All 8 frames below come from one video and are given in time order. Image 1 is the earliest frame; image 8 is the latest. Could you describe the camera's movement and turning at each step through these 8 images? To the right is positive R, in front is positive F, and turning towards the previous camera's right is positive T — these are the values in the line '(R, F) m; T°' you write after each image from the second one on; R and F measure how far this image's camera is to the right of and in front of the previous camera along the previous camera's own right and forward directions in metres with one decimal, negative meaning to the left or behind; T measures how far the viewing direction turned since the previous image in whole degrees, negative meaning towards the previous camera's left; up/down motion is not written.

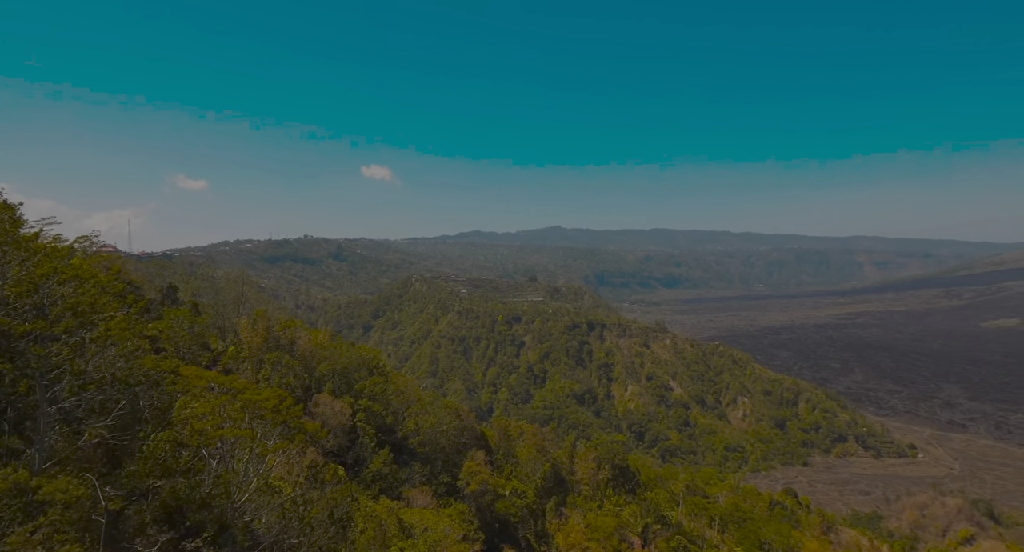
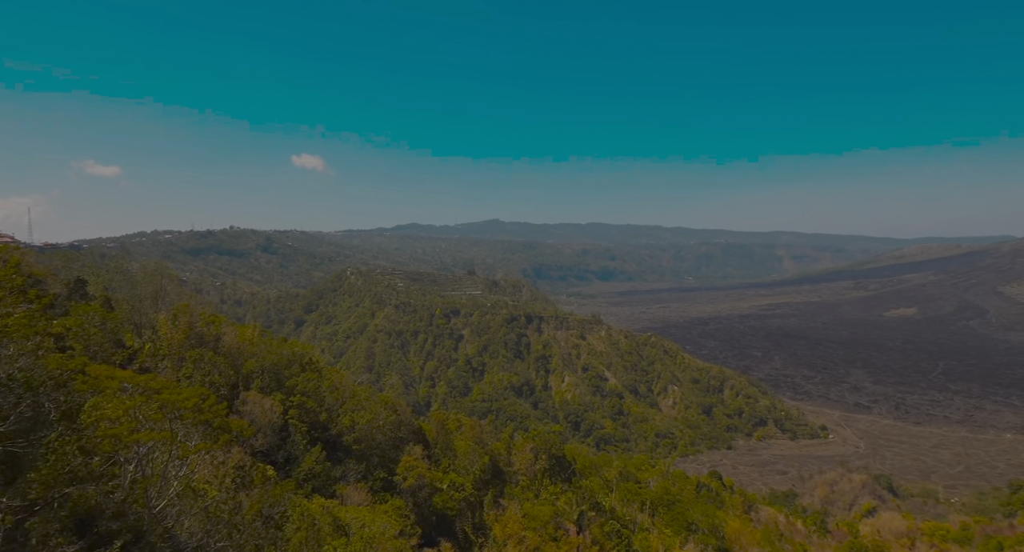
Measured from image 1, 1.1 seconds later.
(0.0, -1.6) m; +5°
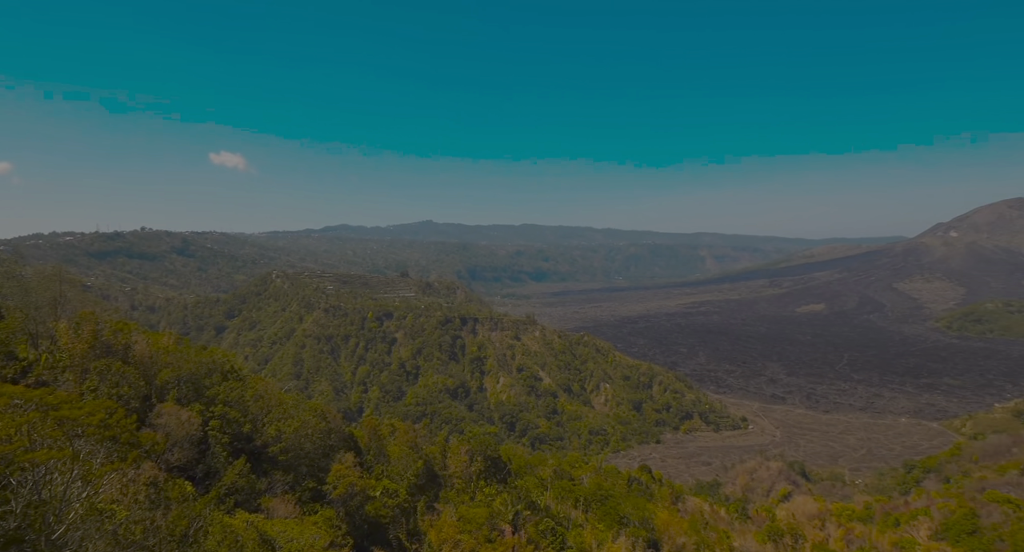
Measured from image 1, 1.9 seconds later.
(+0.1, -1.1) m; +6°
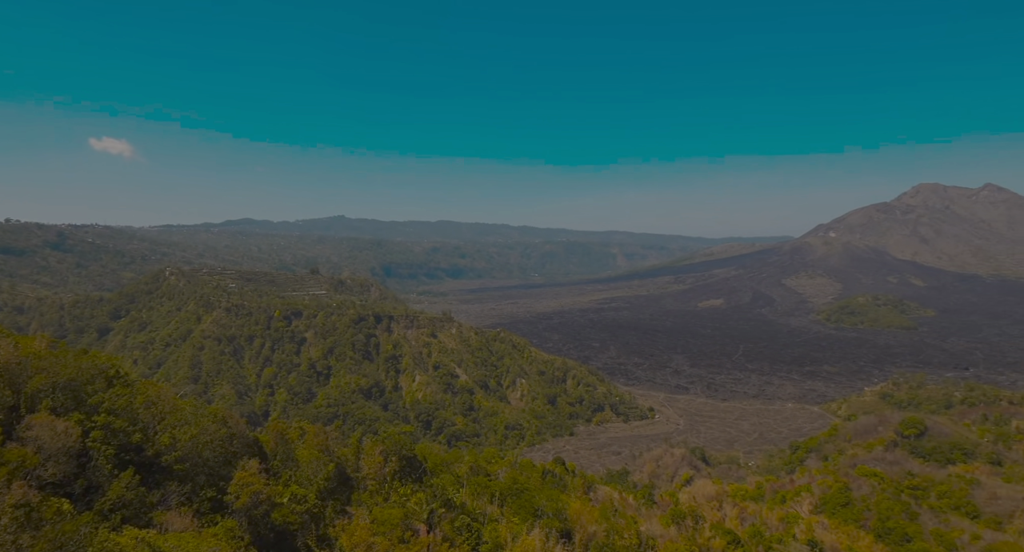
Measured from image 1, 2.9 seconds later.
(+0.1, -1.2) m; +7°
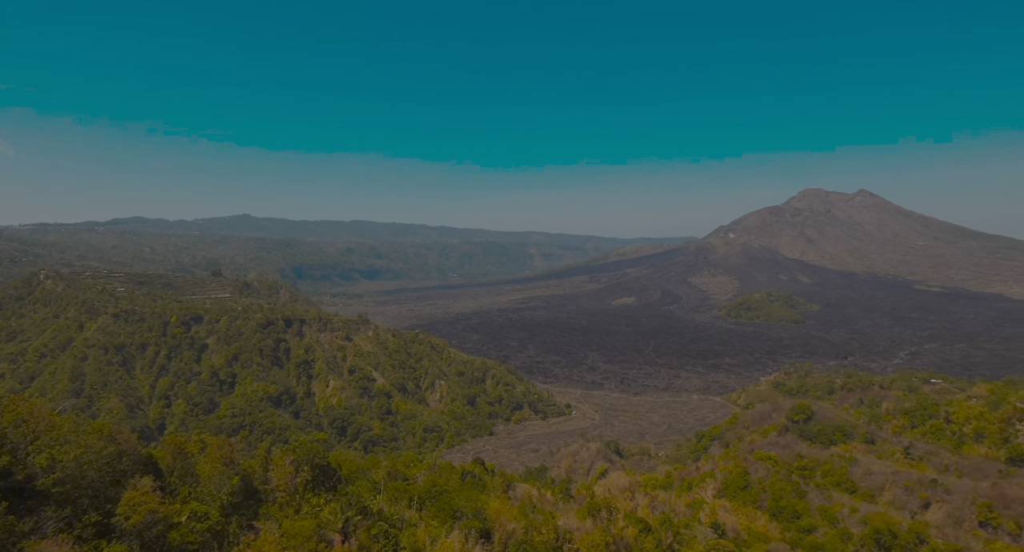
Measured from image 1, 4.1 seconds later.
(+0.1, -0.8) m; +7°
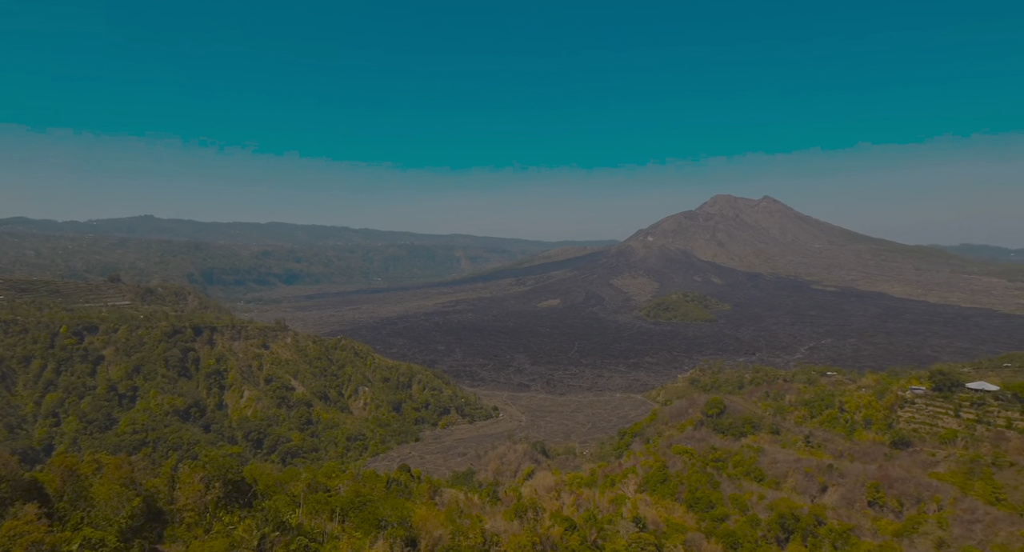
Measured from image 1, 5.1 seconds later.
(+0.1, -0.5) m; +6°
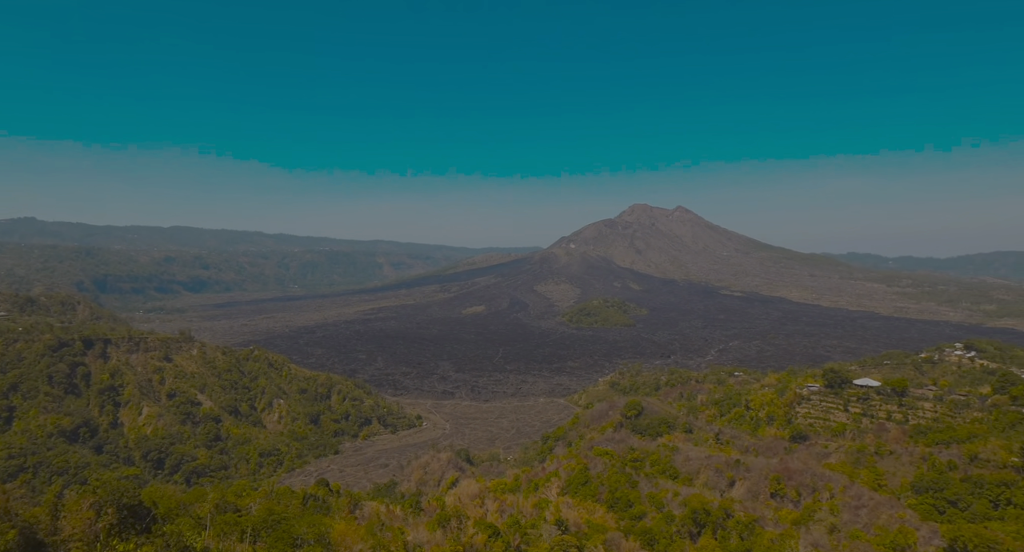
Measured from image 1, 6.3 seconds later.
(+0.3, -0.2) m; +6°
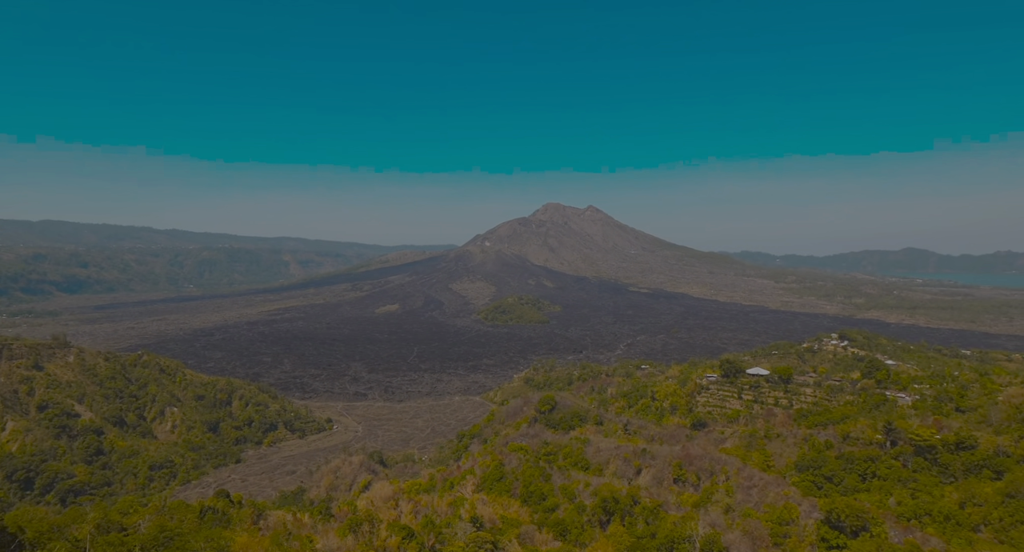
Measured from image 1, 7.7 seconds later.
(+0.1, +0.4) m; +7°
